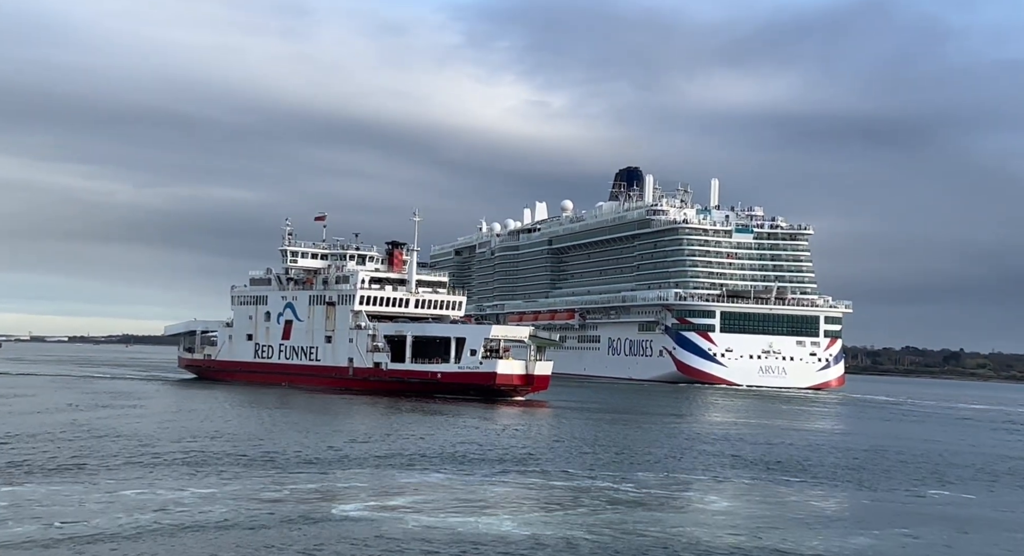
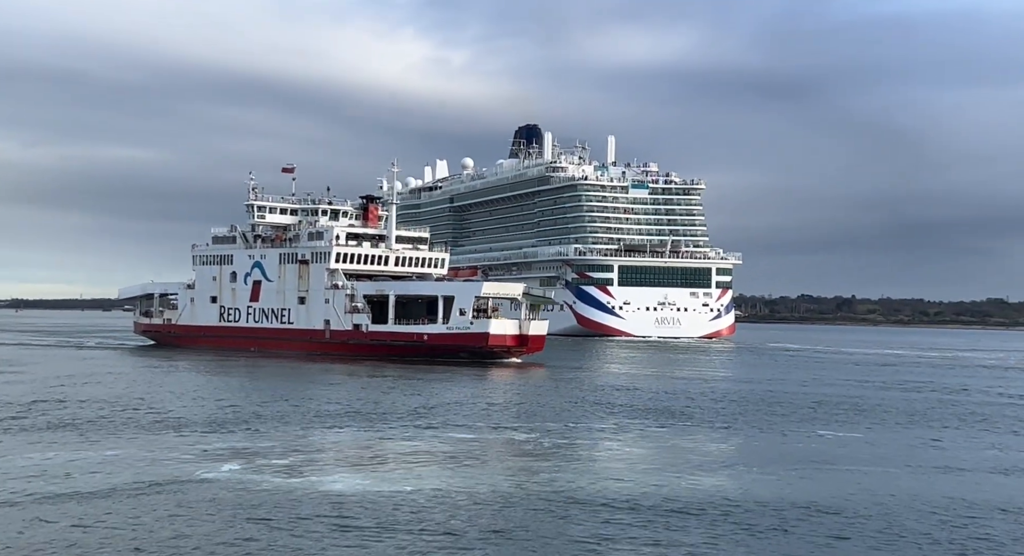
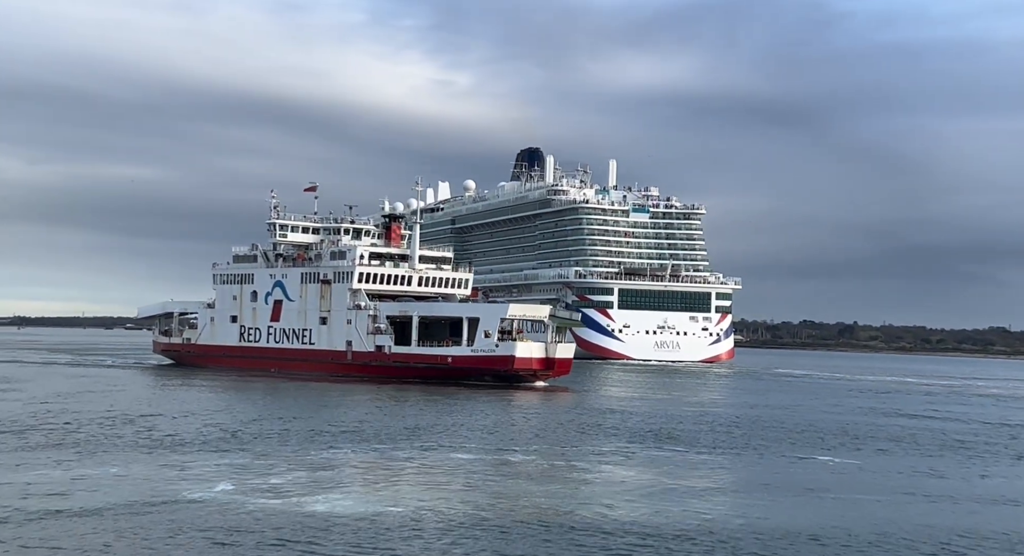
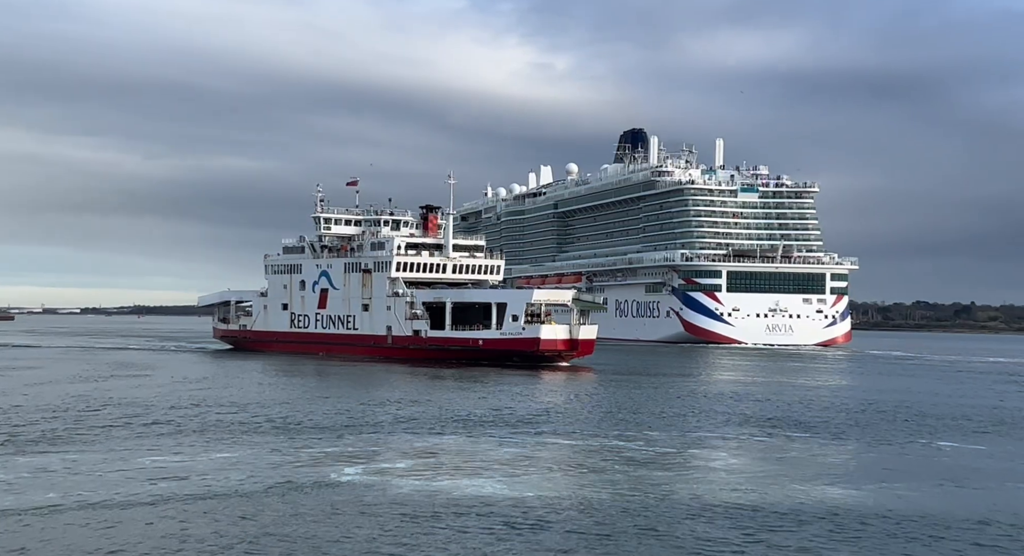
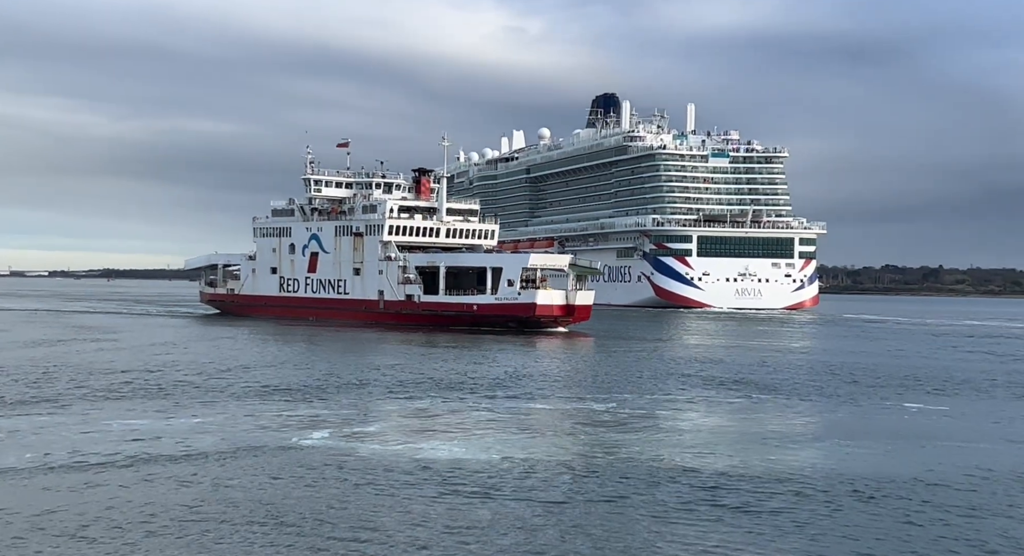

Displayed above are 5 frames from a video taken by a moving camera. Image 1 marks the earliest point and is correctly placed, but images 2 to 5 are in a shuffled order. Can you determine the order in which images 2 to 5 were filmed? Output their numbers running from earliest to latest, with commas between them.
4, 5, 2, 3
